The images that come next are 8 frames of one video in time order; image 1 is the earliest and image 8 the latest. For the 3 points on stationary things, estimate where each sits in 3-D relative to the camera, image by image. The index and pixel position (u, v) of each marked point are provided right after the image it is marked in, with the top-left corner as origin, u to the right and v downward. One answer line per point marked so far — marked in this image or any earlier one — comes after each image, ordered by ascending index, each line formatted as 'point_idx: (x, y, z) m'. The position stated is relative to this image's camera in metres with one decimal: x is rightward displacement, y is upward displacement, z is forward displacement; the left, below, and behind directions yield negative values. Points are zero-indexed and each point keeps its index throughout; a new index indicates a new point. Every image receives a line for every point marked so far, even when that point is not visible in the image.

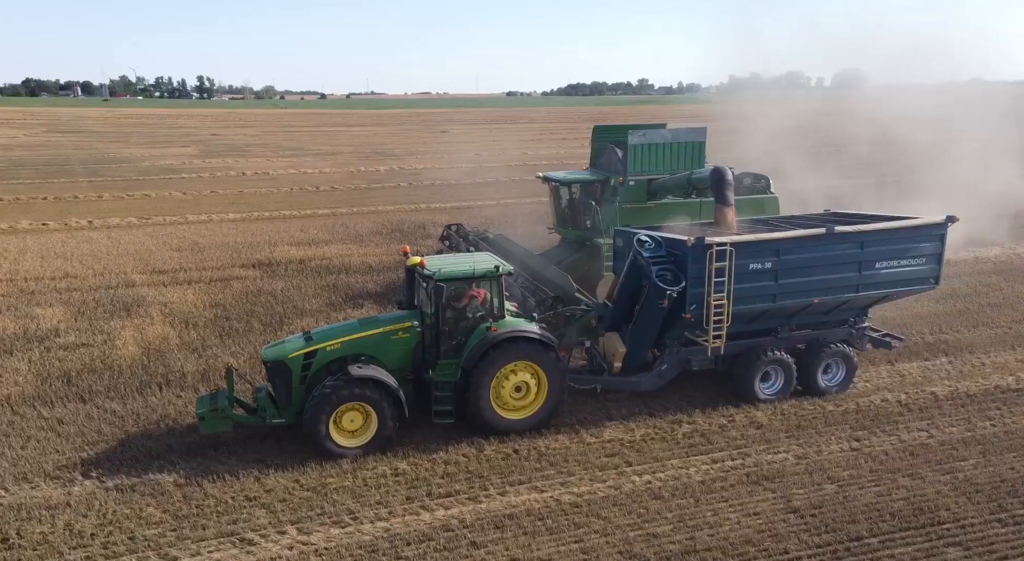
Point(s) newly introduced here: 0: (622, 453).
0: (+1.0, -1.4, +6.0) m
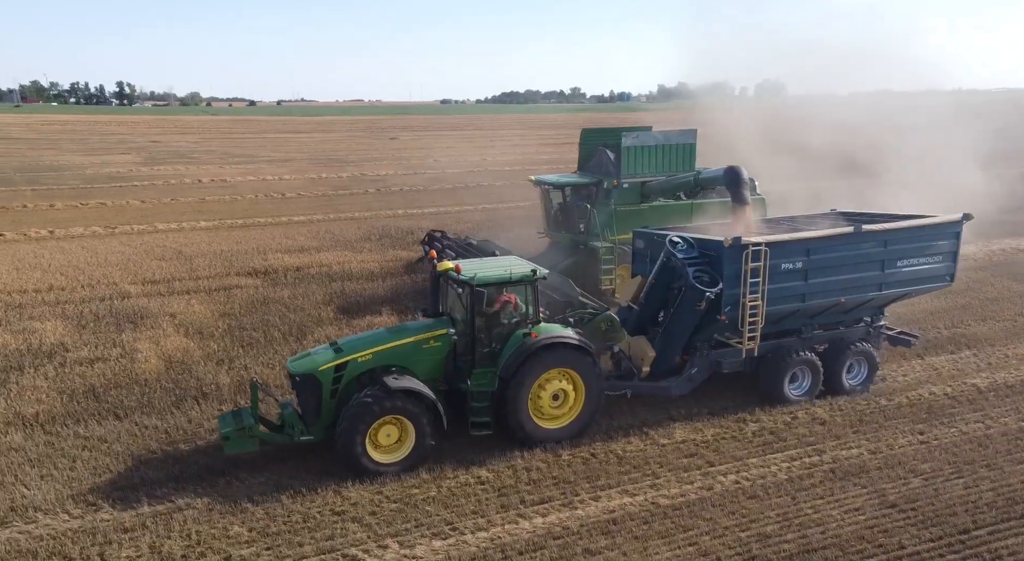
0: (+1.5, -1.4, +6.0) m
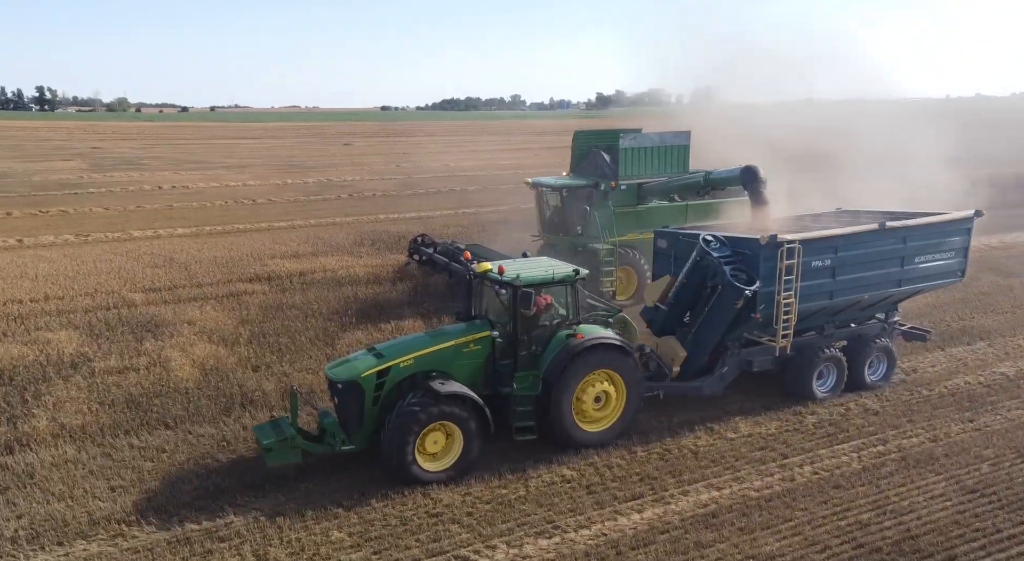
0: (+2.1, -1.3, +6.1) m
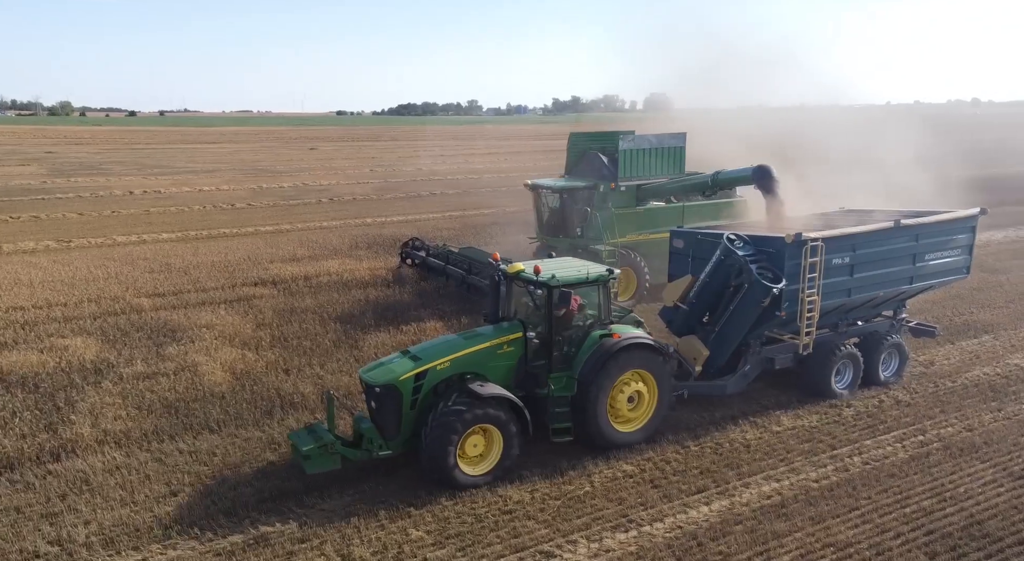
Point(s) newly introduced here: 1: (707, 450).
0: (+2.5, -1.3, +6.2) m
1: (+1.5, -1.3, +5.9) m
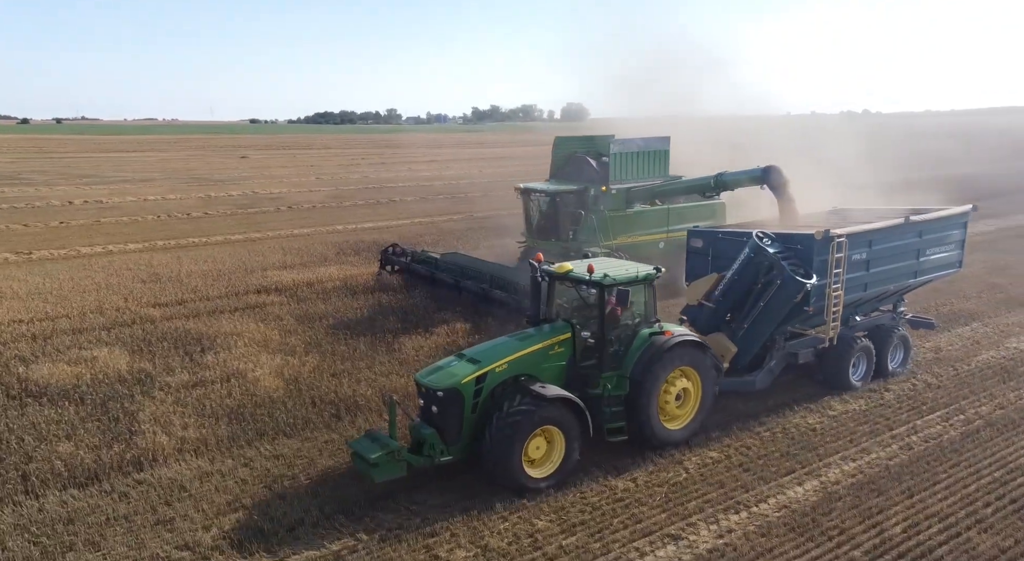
0: (+3.2, -1.2, +6.6) m
1: (+2.2, -1.3, +6.3) m
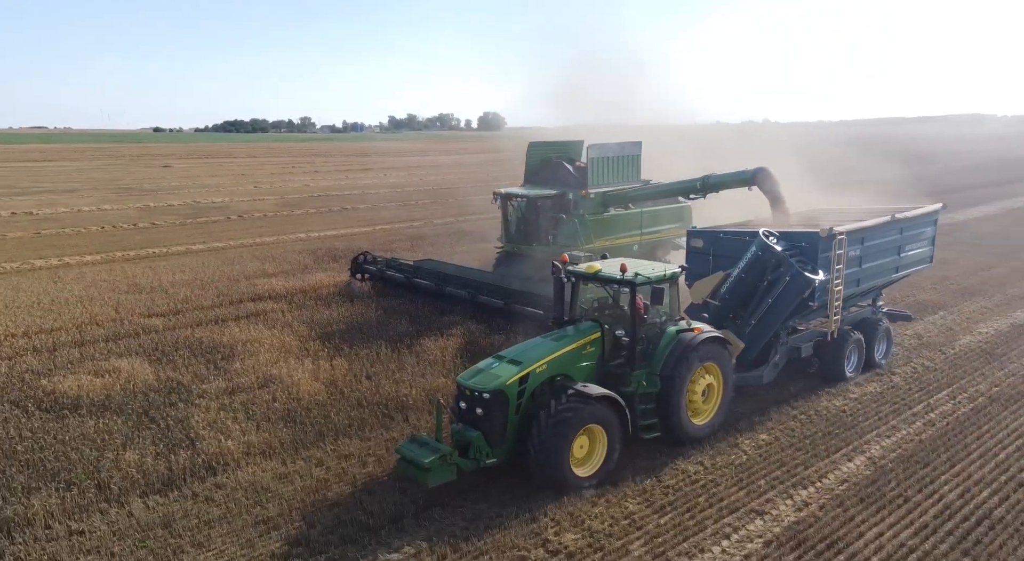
0: (+3.6, -1.2, +7.1) m
1: (+2.7, -1.2, +6.7) m
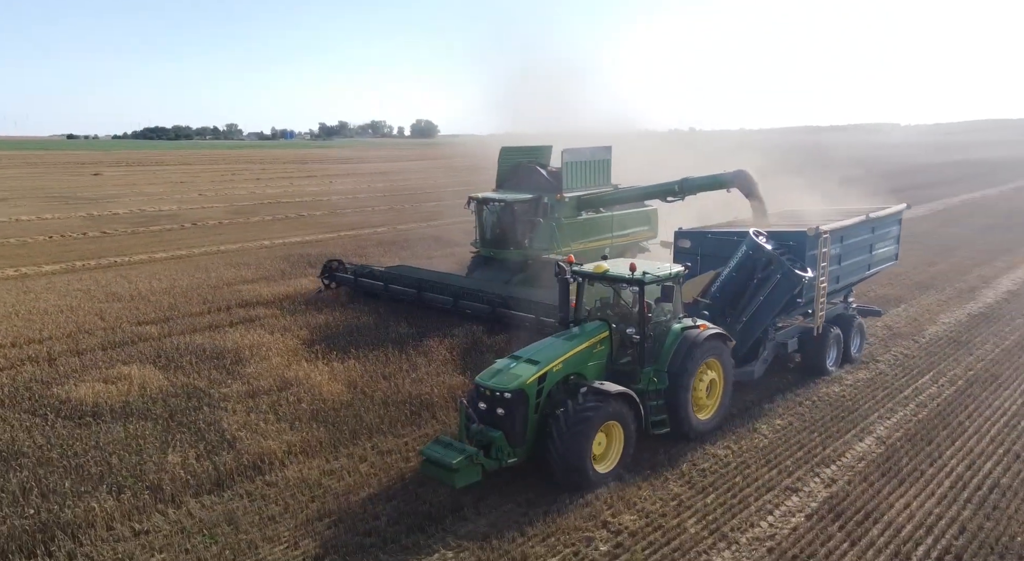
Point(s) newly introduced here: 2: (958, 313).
0: (+3.8, -1.1, +7.7) m
1: (+2.9, -1.2, +7.2) m
2: (+7.4, -0.5, +12.6) m
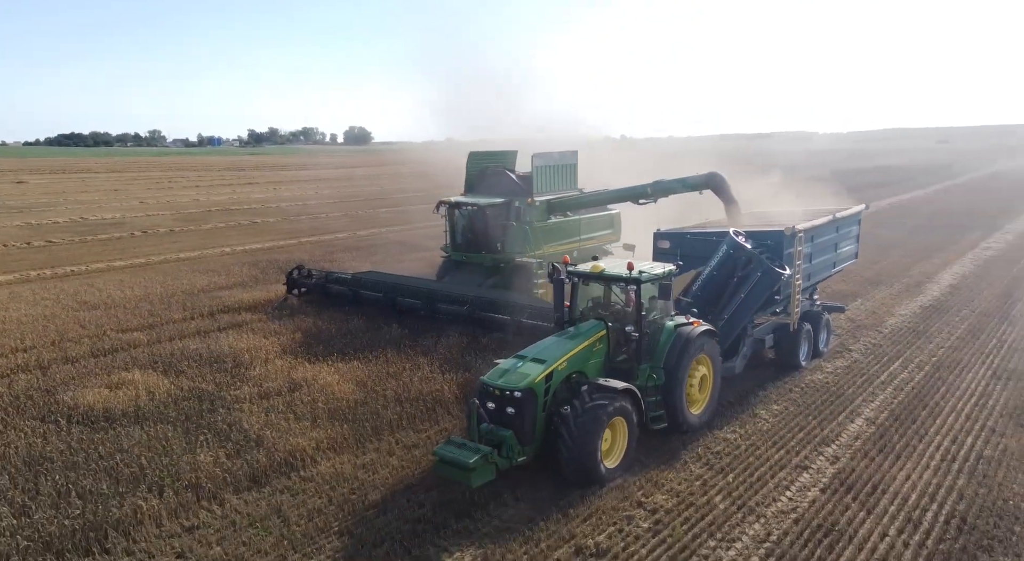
0: (+3.8, -1.0, +8.2) m
1: (+3.0, -1.1, +7.6) m
2: (+7.1, -0.5, +13.4) m
